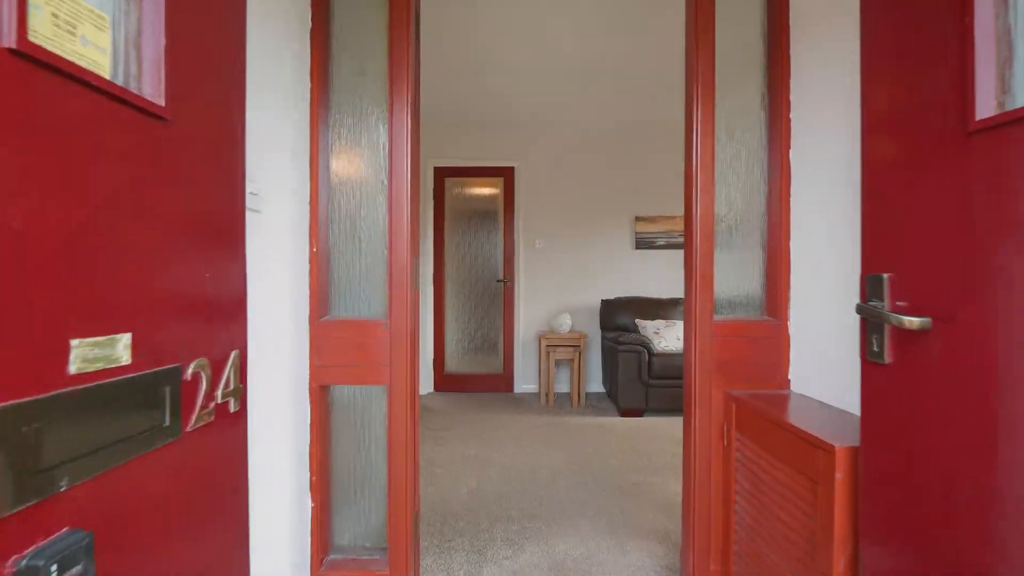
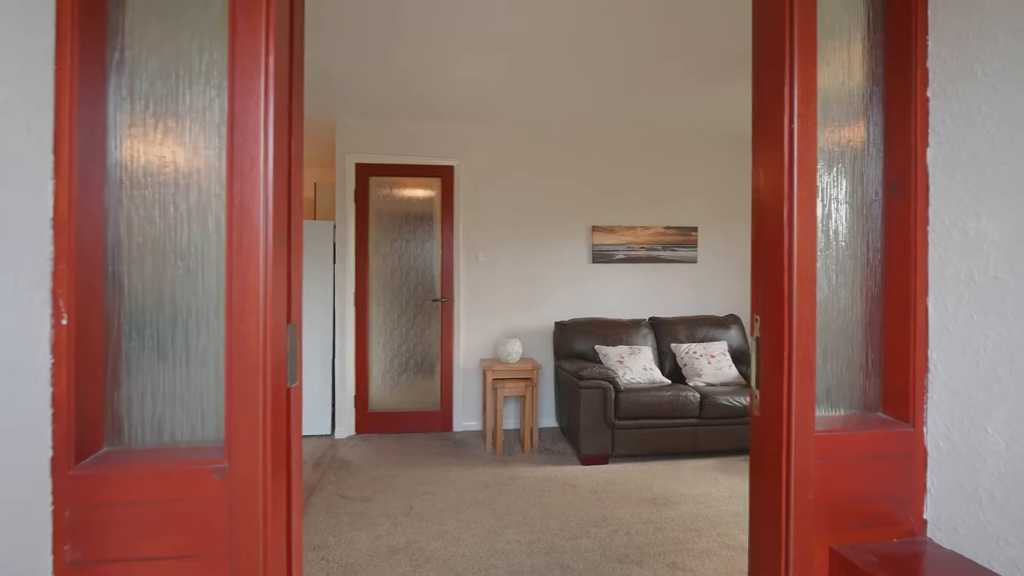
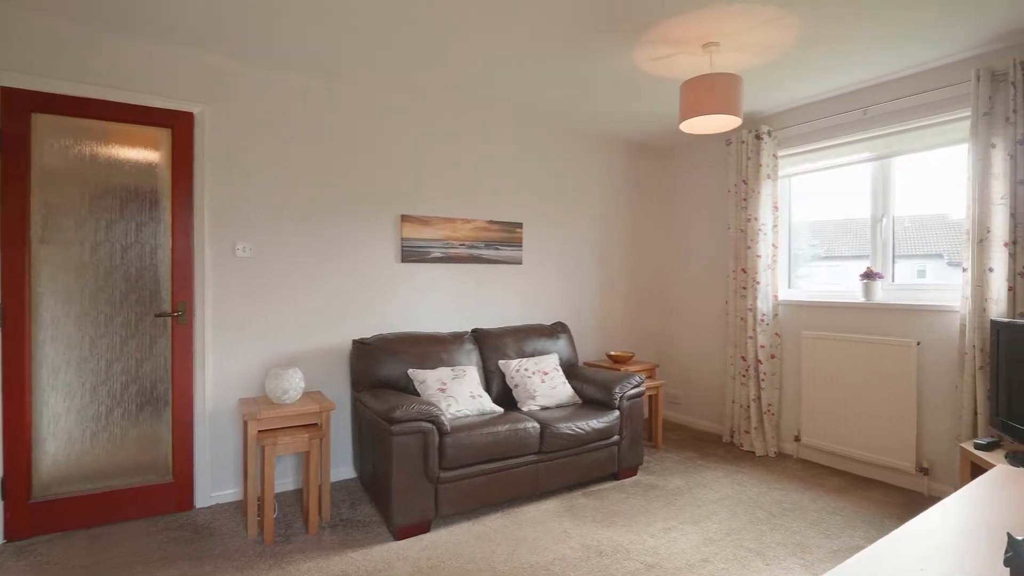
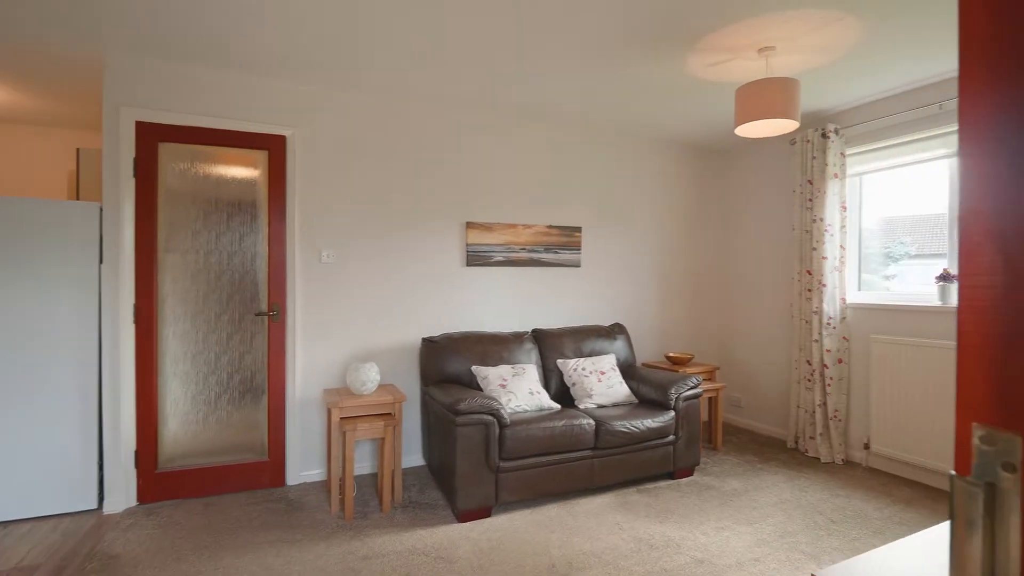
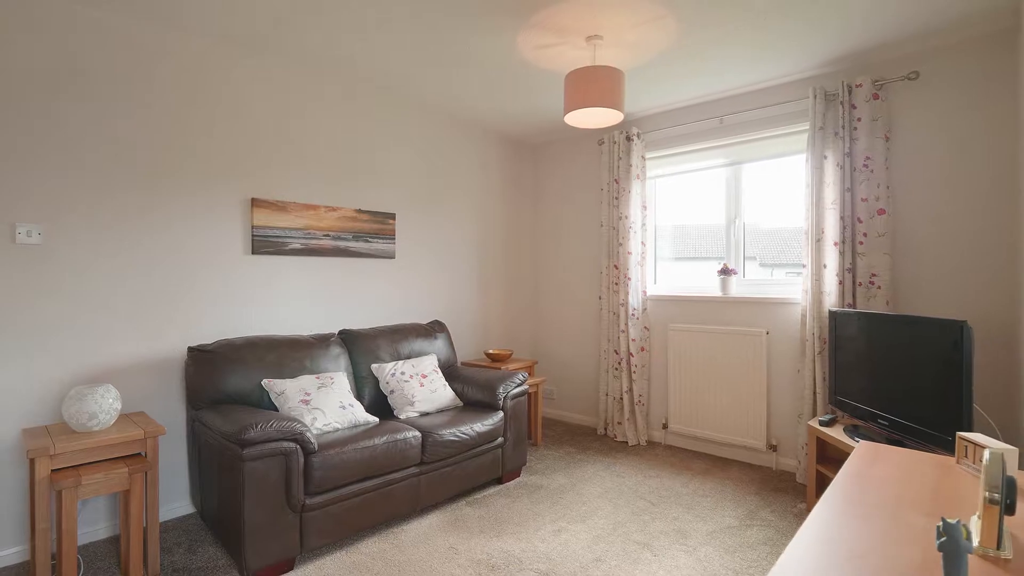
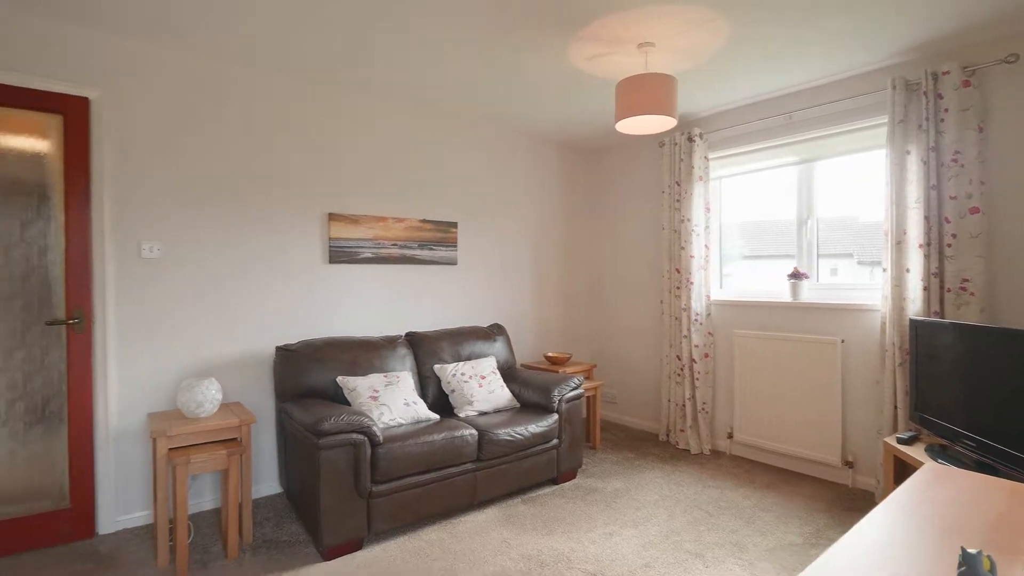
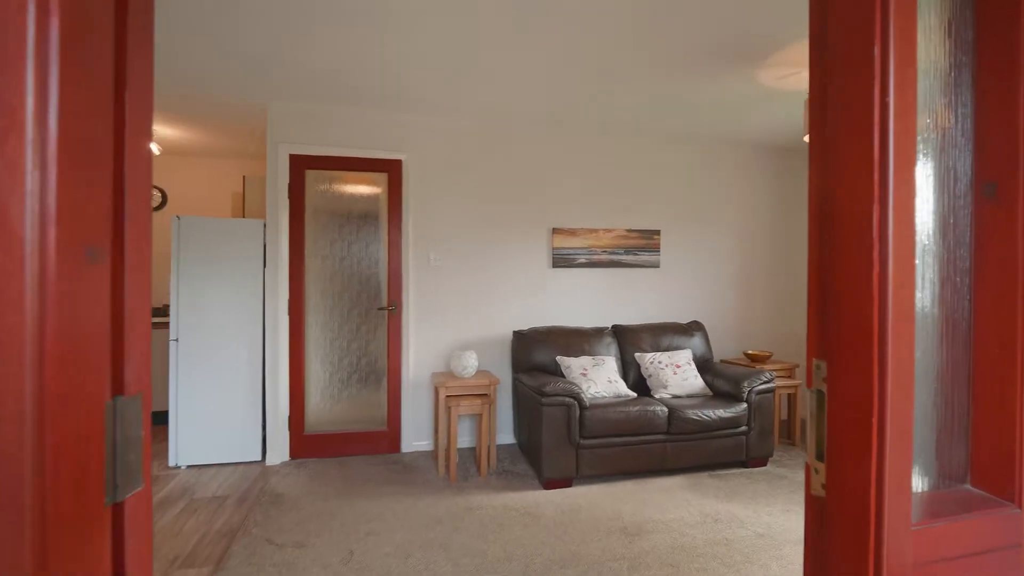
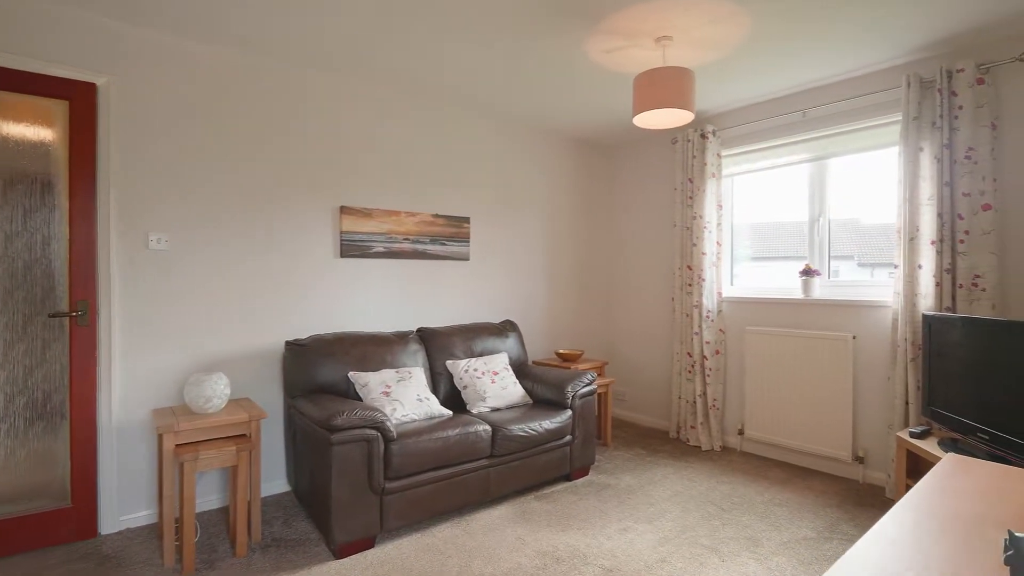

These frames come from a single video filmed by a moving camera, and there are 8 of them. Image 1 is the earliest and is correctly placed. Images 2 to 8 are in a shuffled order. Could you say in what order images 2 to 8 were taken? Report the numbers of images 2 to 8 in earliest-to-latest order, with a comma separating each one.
2, 7, 4, 3, 8, 5, 6
